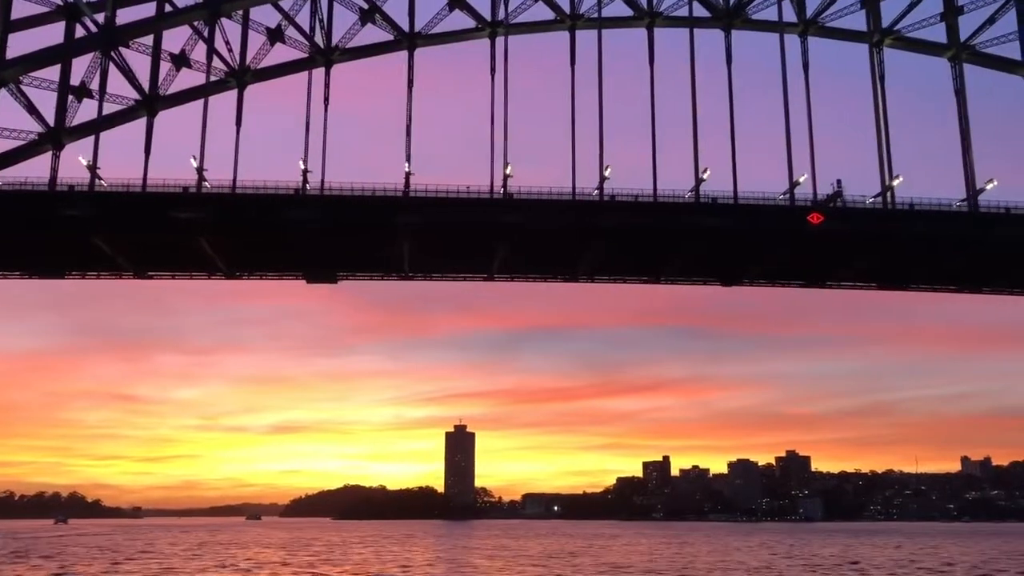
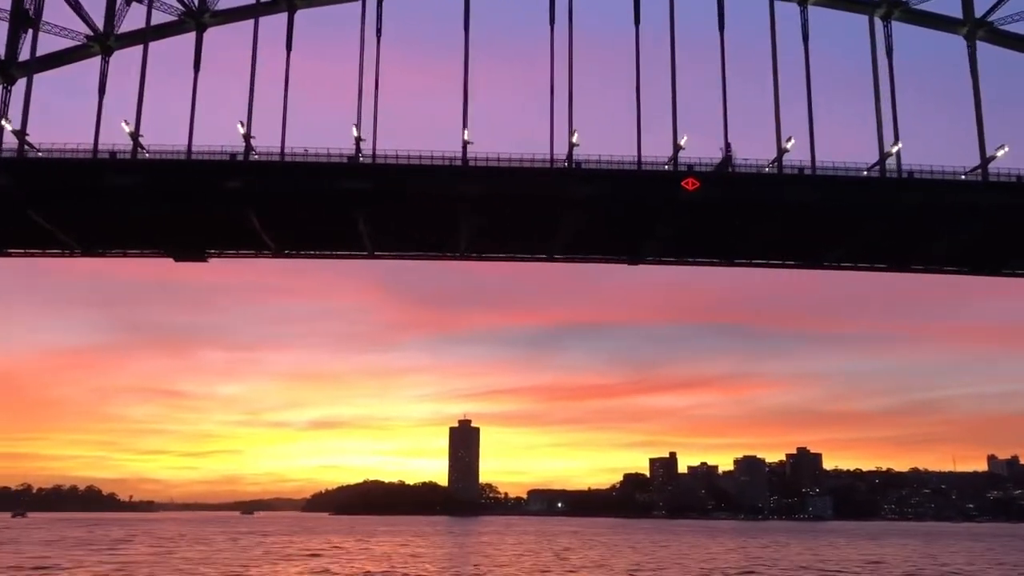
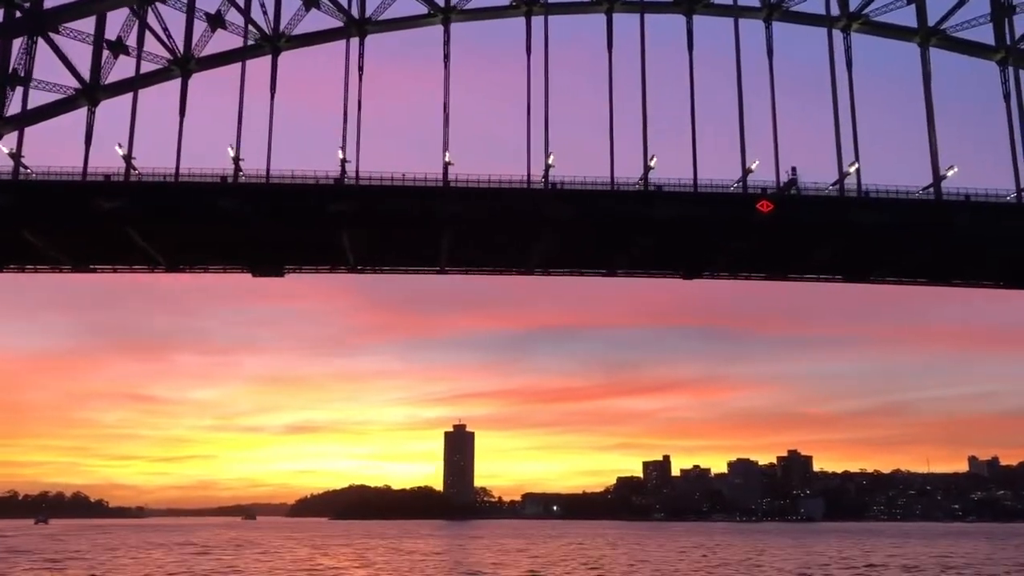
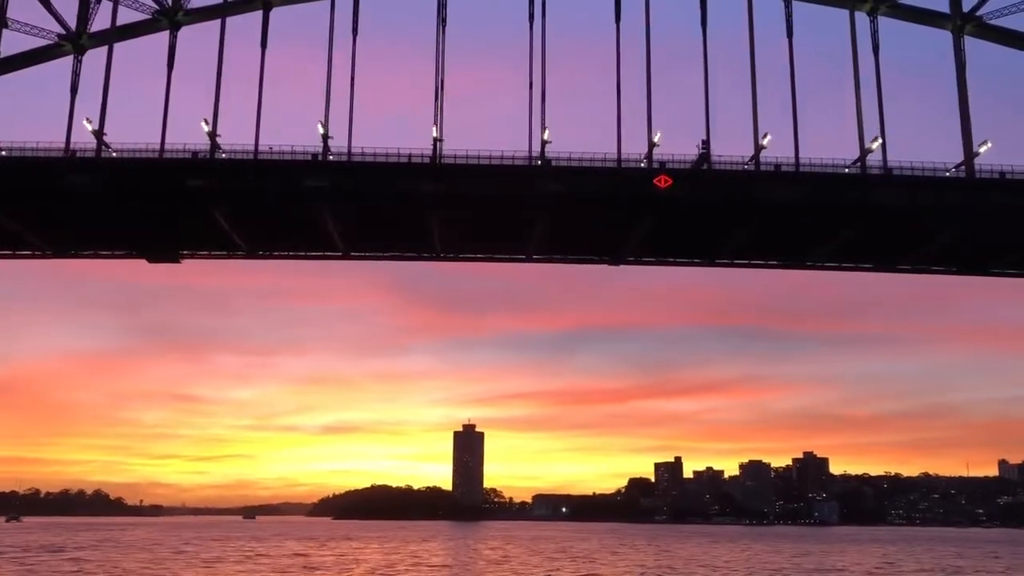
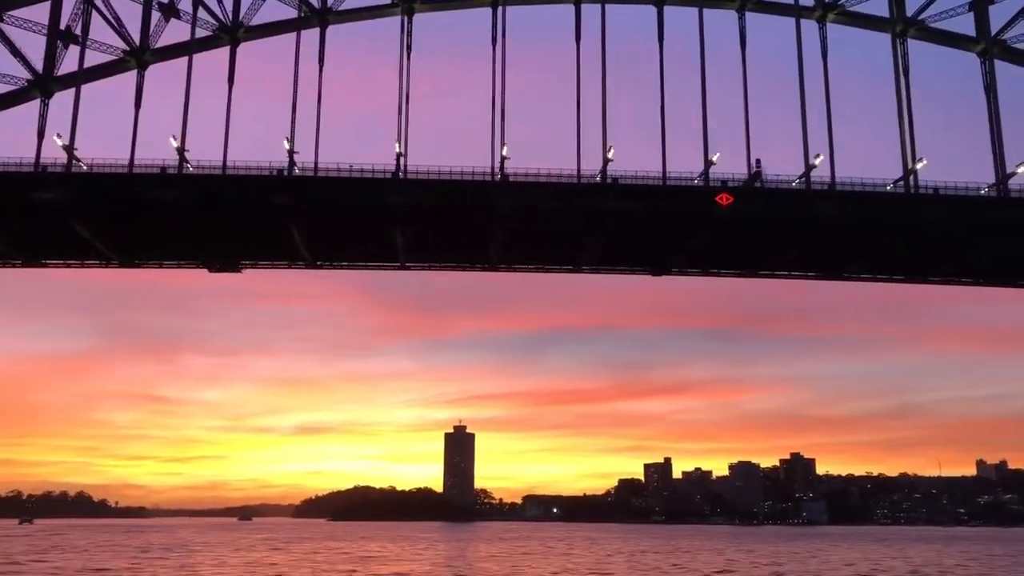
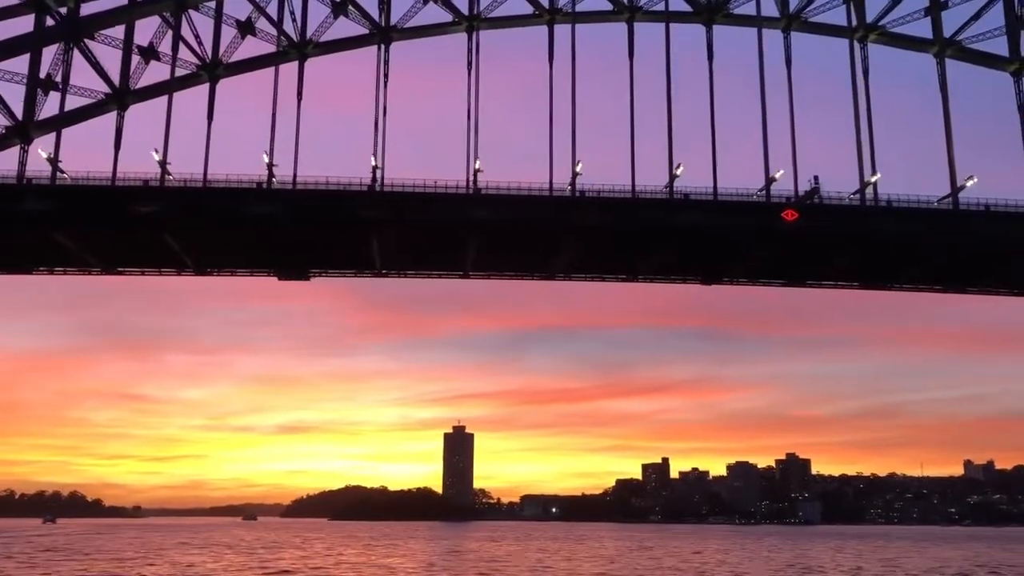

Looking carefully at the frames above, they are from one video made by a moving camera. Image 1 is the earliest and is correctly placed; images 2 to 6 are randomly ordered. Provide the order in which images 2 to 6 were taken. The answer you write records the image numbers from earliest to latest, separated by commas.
6, 3, 5, 2, 4
